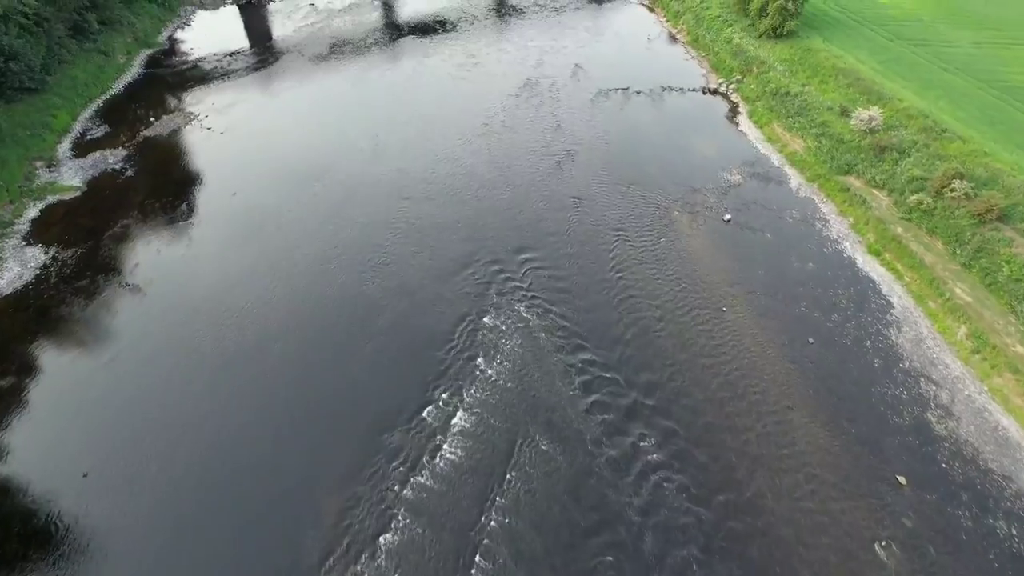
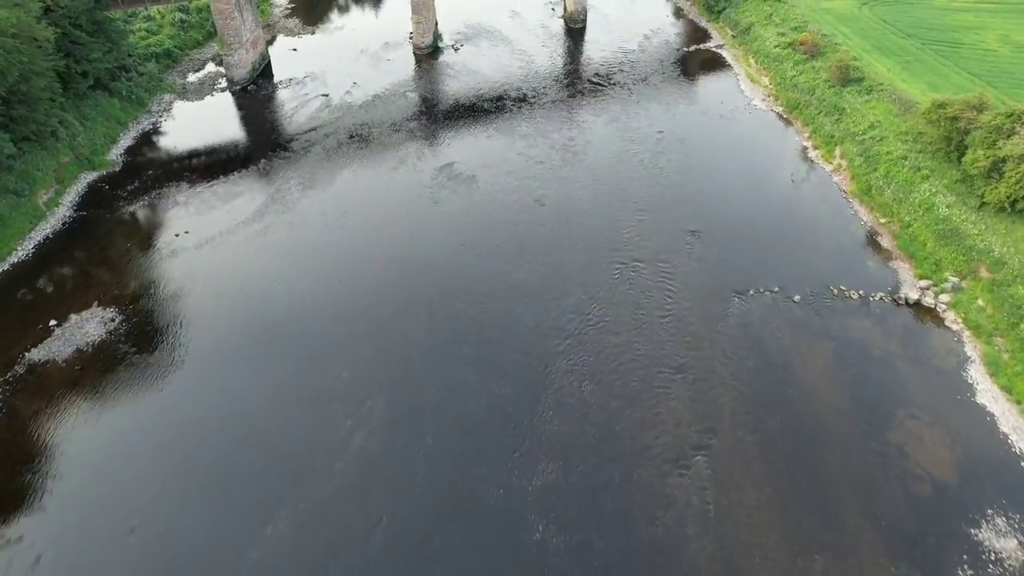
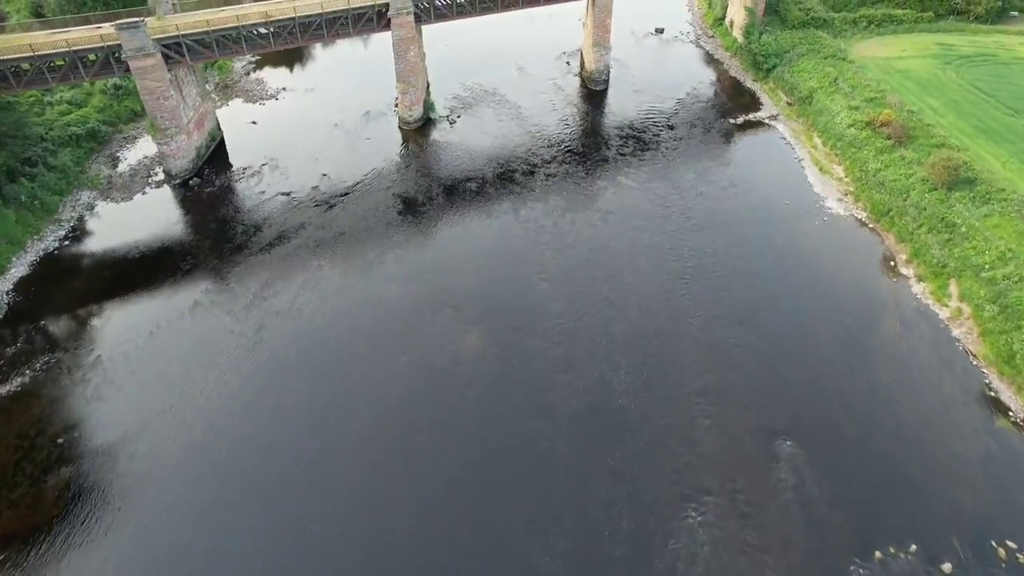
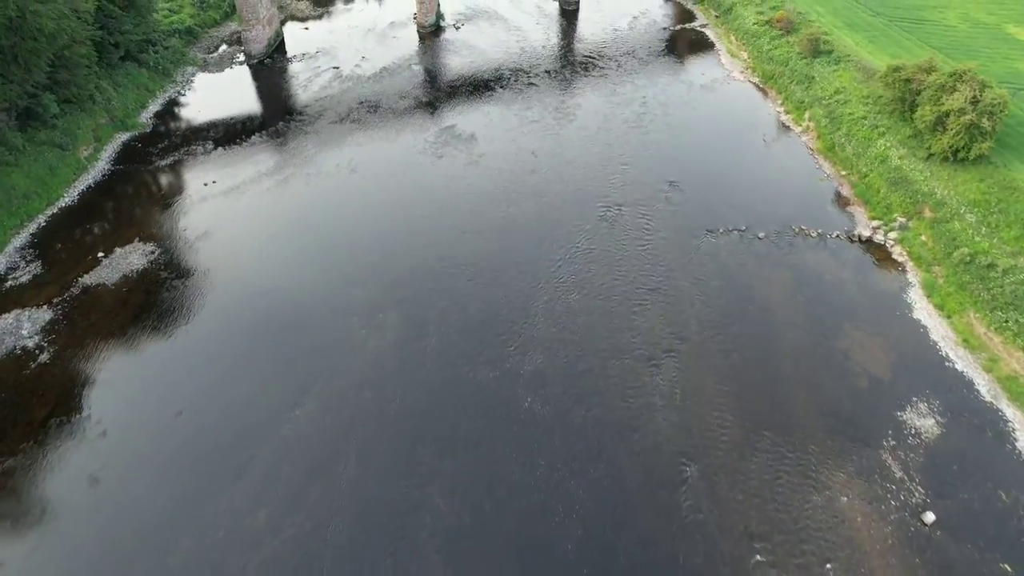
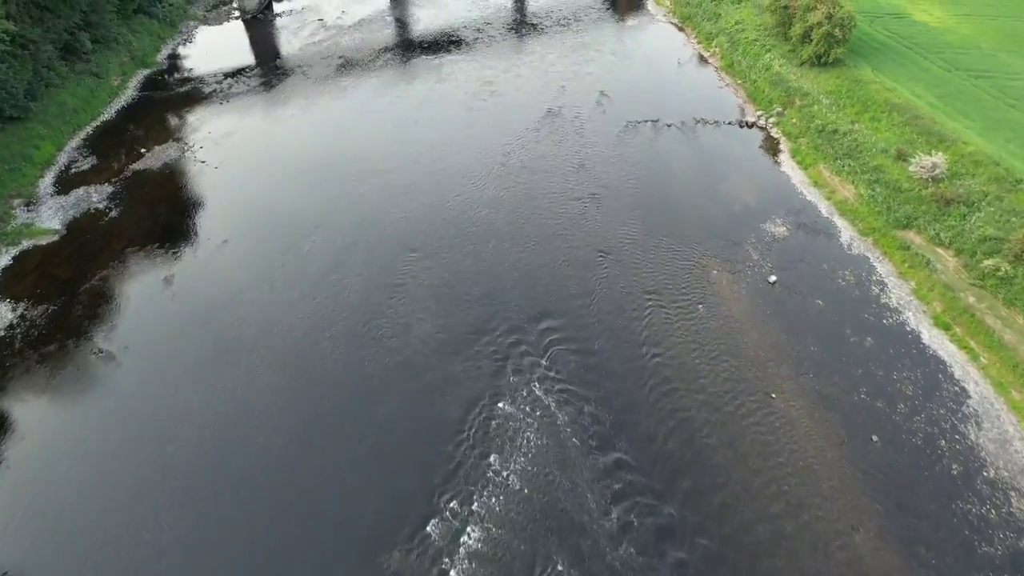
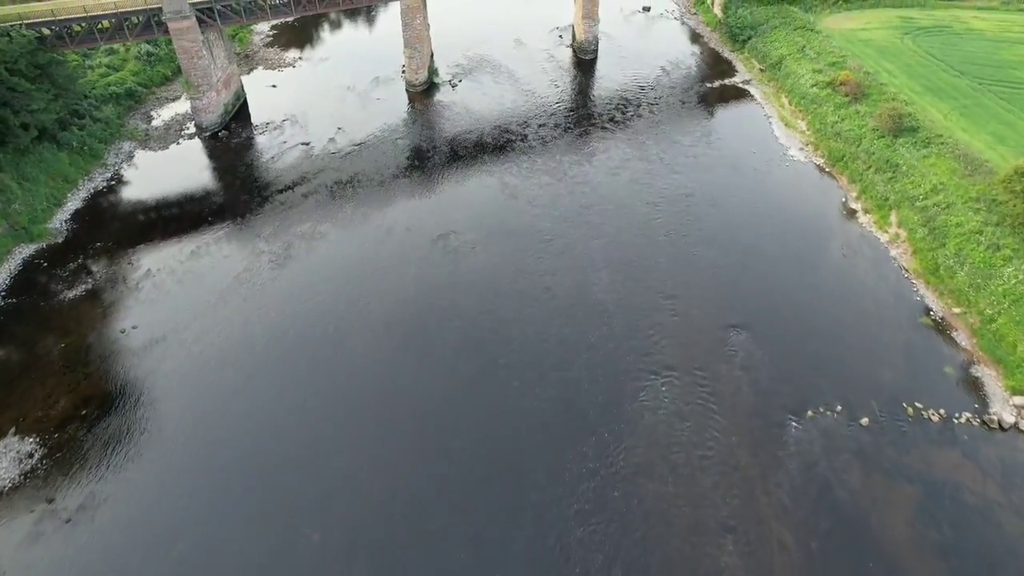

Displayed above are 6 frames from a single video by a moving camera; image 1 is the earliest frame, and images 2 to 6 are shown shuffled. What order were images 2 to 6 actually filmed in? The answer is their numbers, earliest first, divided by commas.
5, 4, 2, 6, 3
